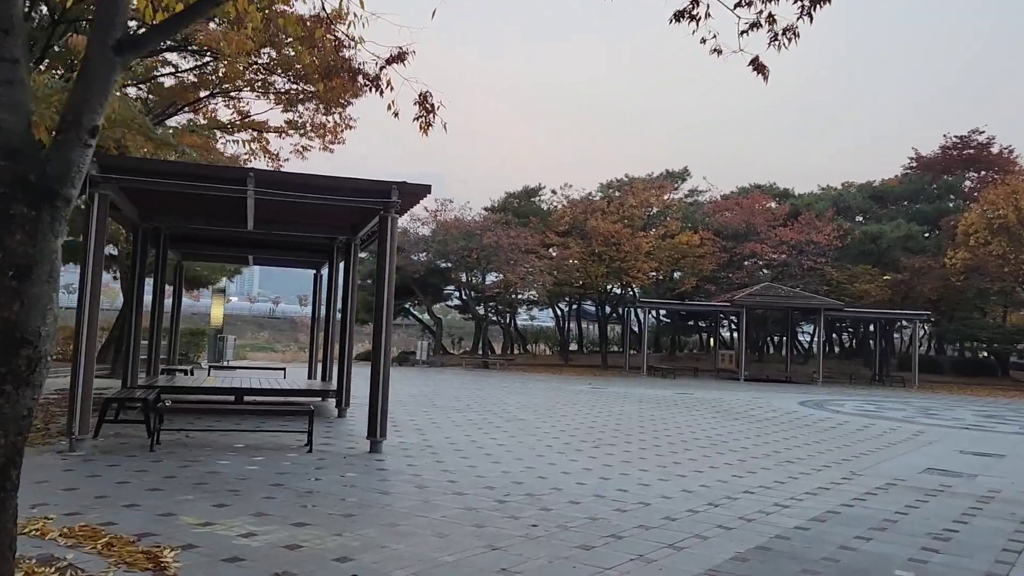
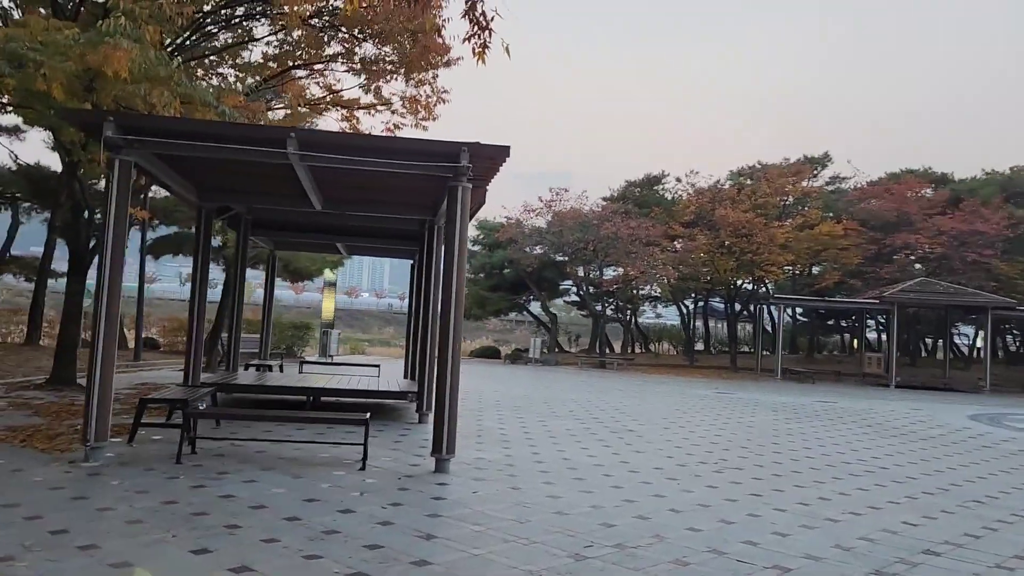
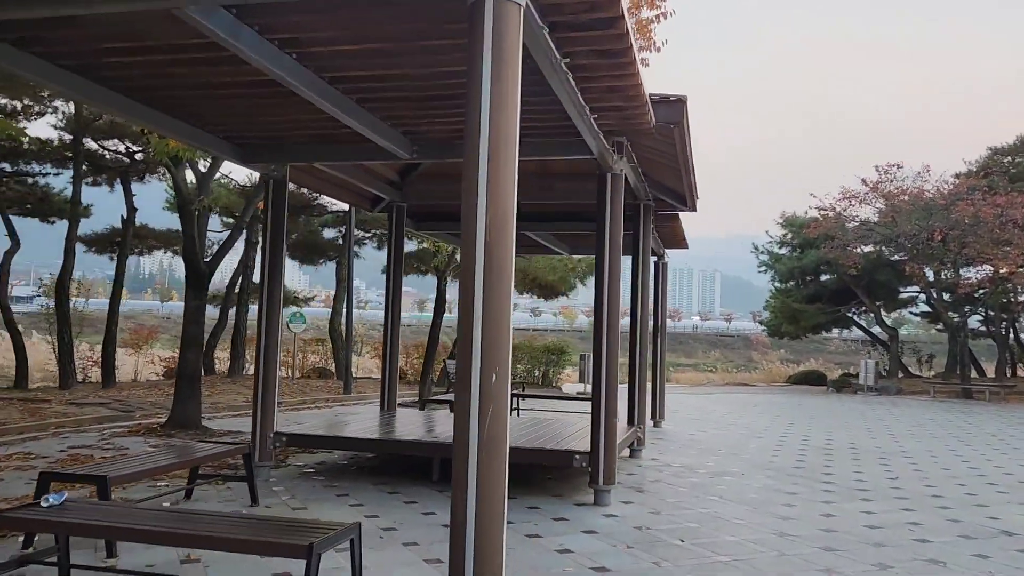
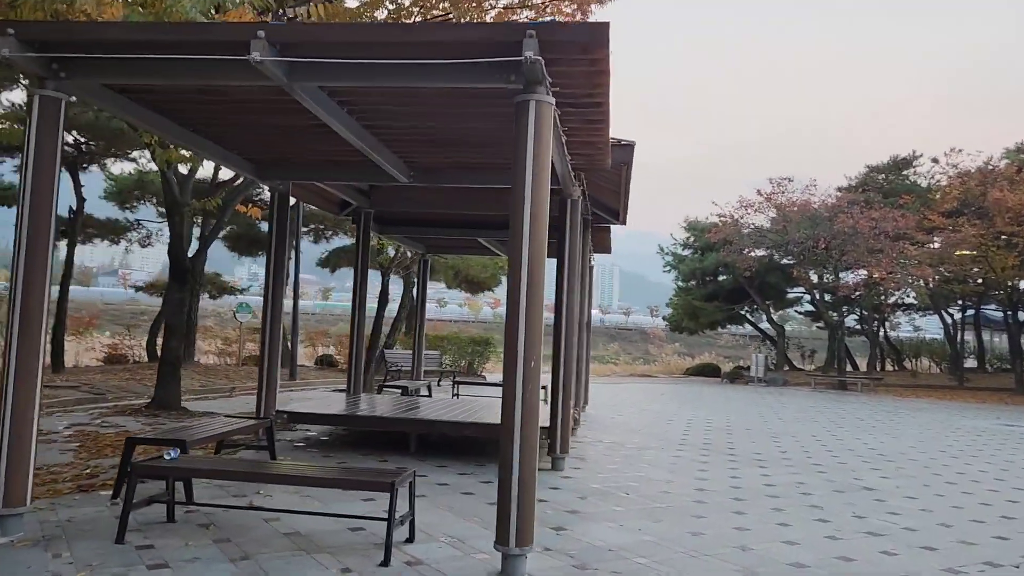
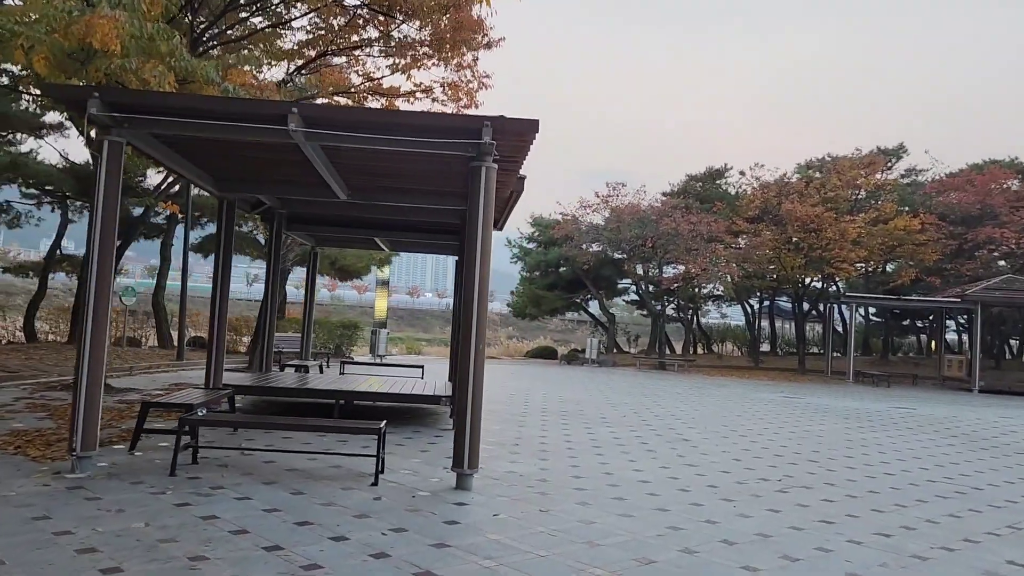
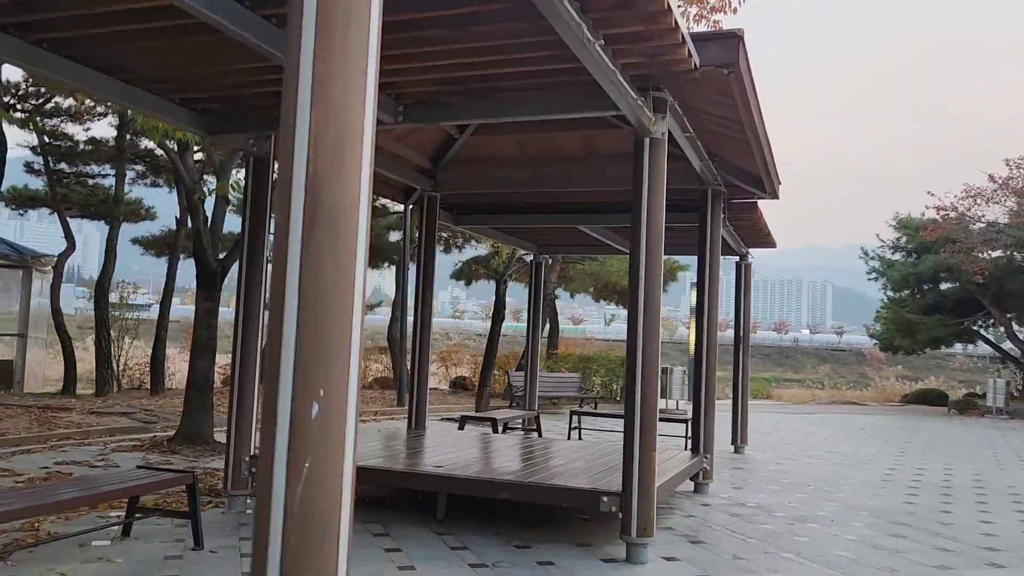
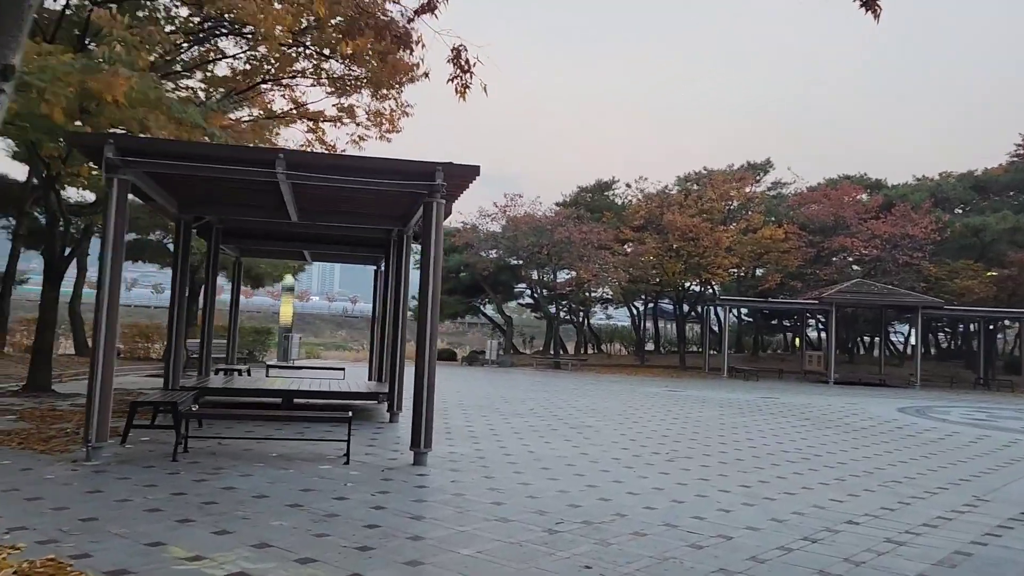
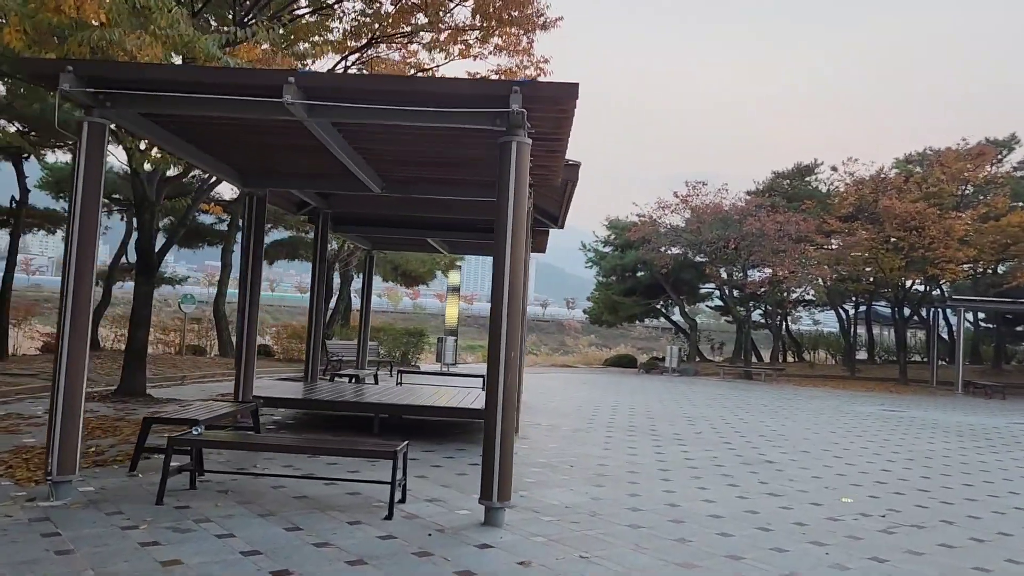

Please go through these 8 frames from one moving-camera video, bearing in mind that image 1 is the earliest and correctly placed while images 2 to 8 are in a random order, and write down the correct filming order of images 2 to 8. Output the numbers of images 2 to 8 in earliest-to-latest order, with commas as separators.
7, 2, 5, 8, 4, 3, 6
